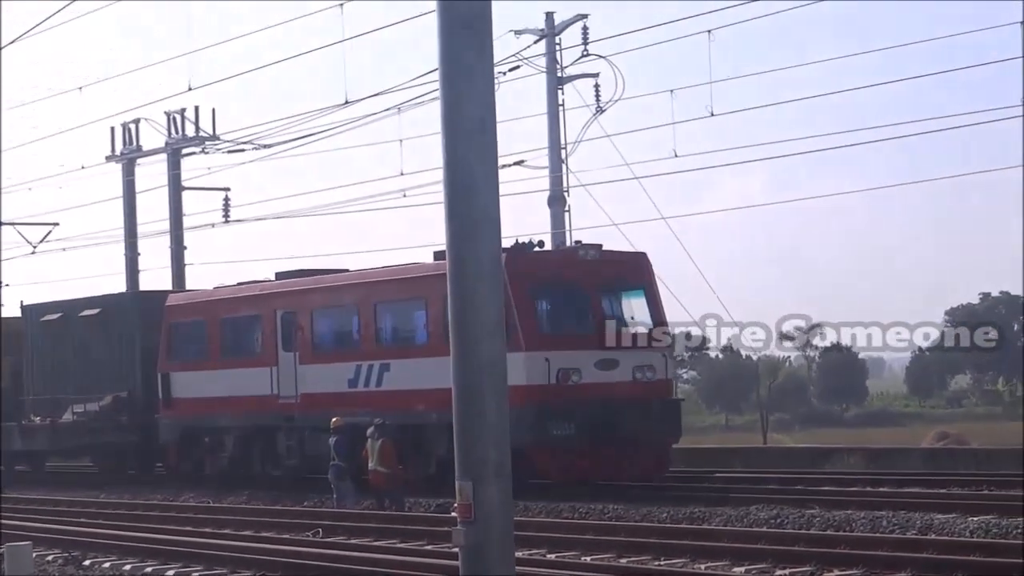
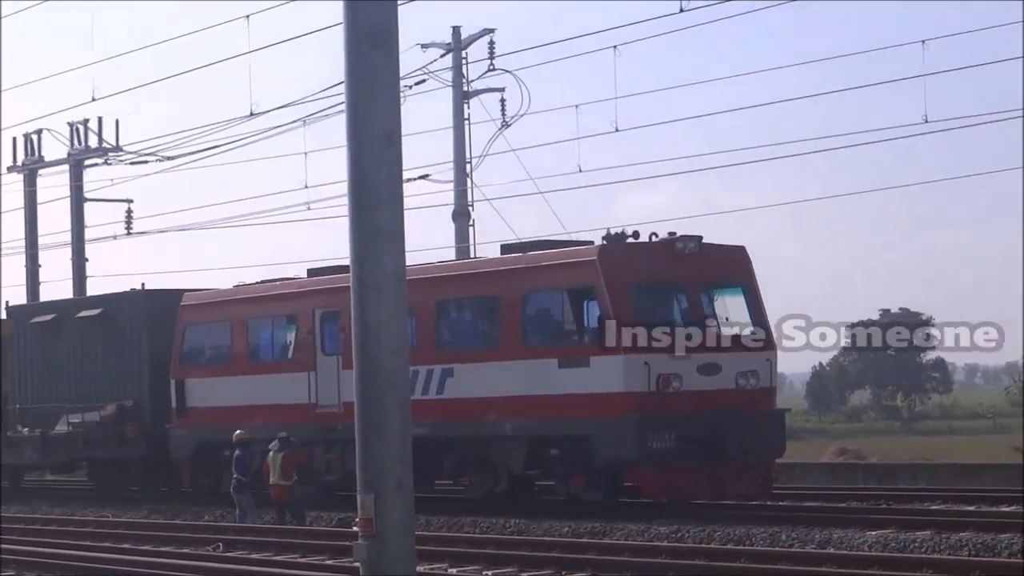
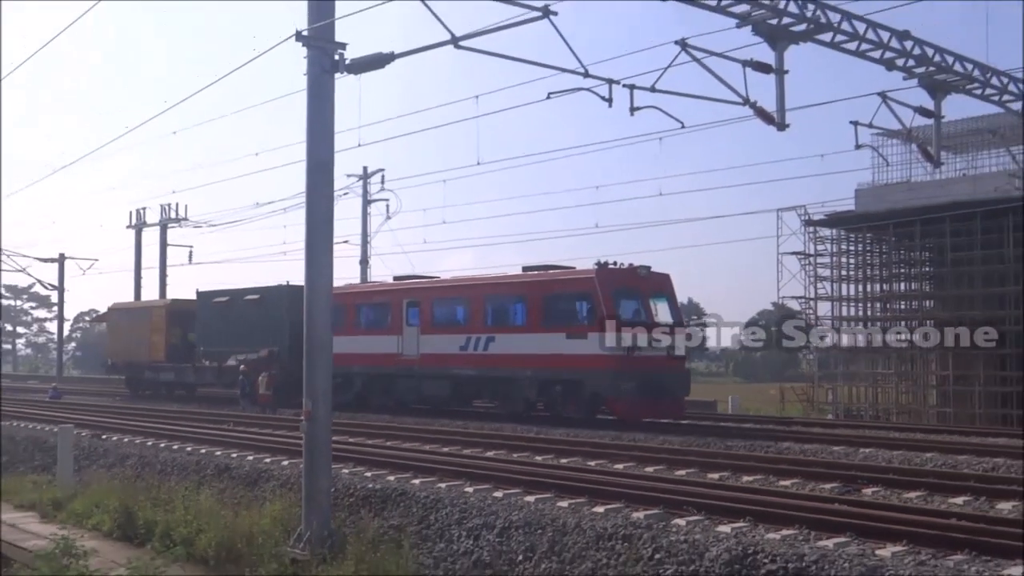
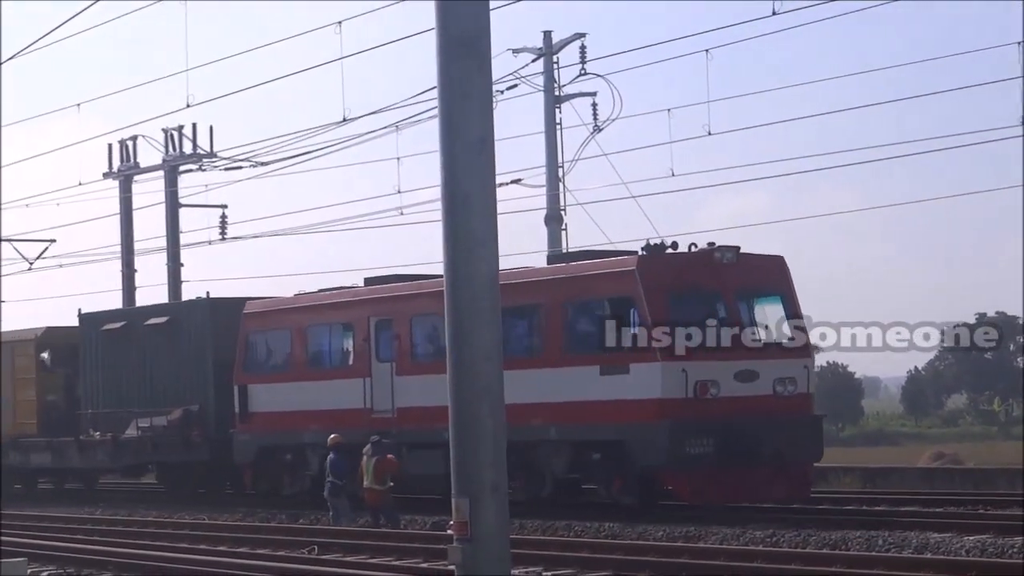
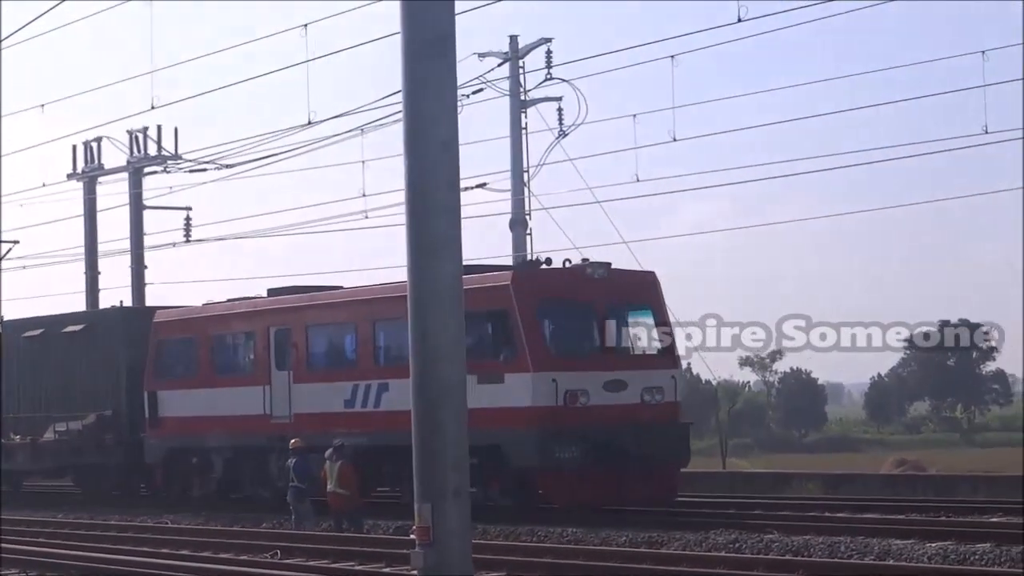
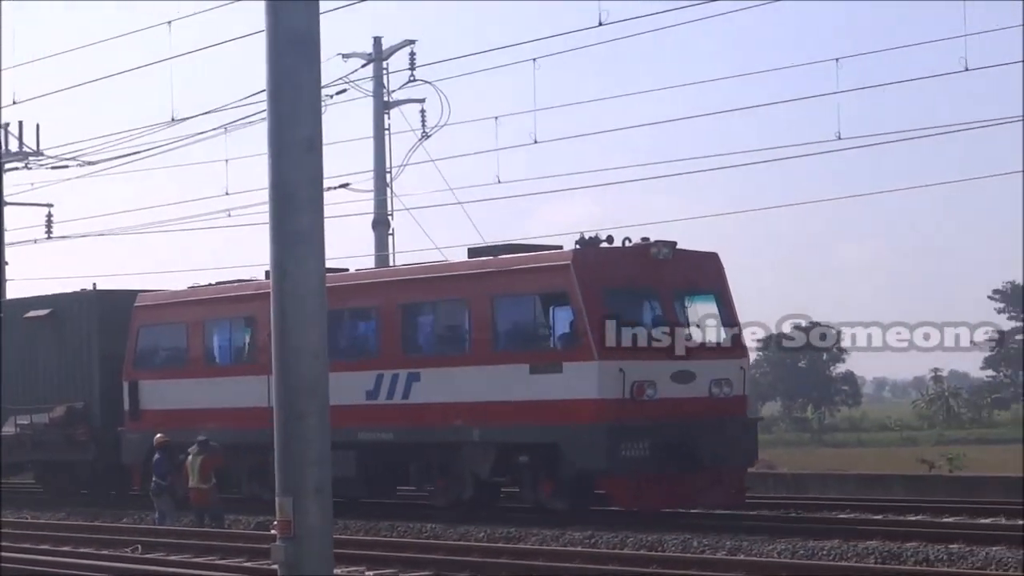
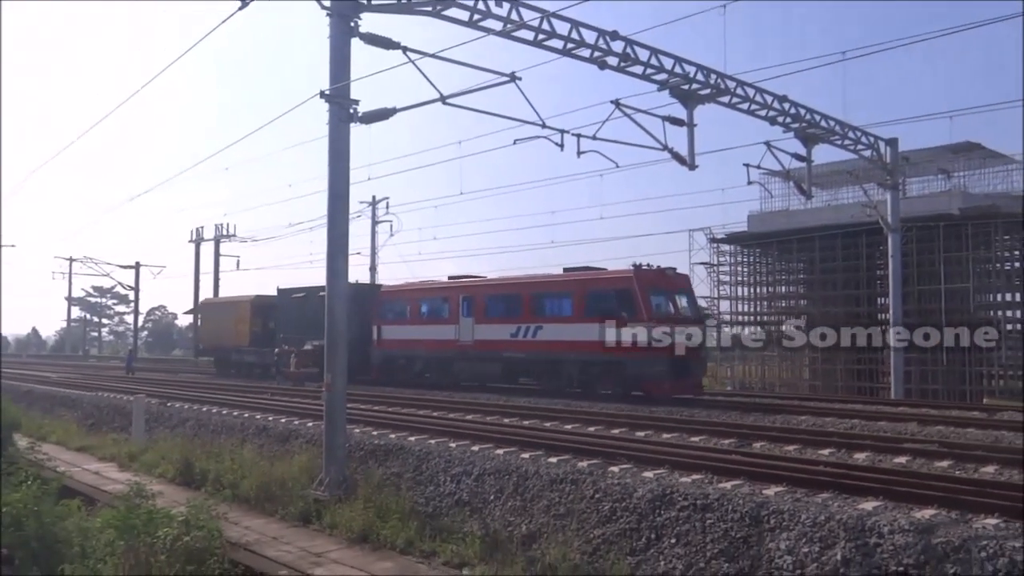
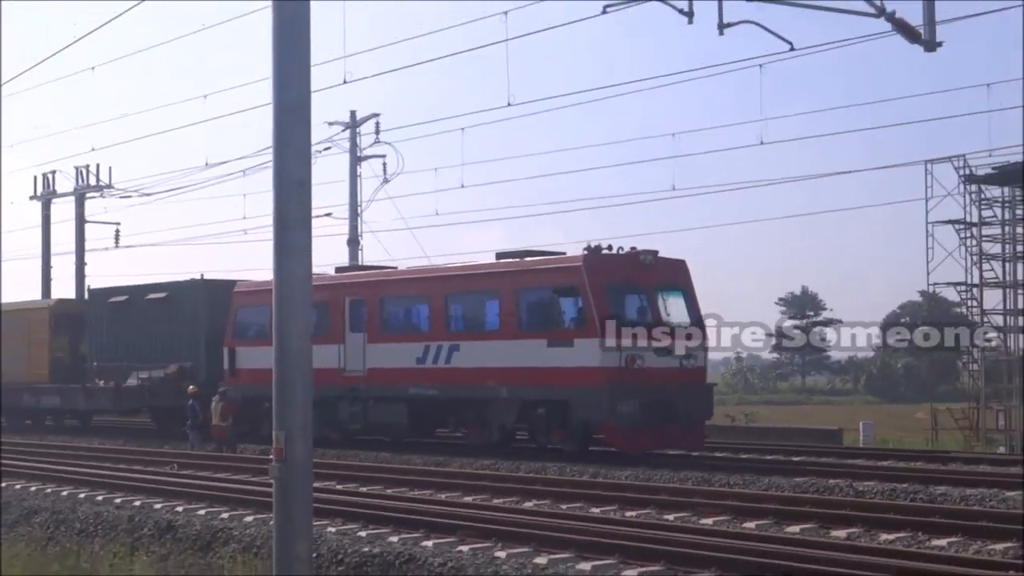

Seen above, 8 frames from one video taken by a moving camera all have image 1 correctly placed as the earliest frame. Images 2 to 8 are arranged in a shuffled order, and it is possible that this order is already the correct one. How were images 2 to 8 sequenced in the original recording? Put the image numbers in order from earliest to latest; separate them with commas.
5, 4, 2, 6, 8, 3, 7
